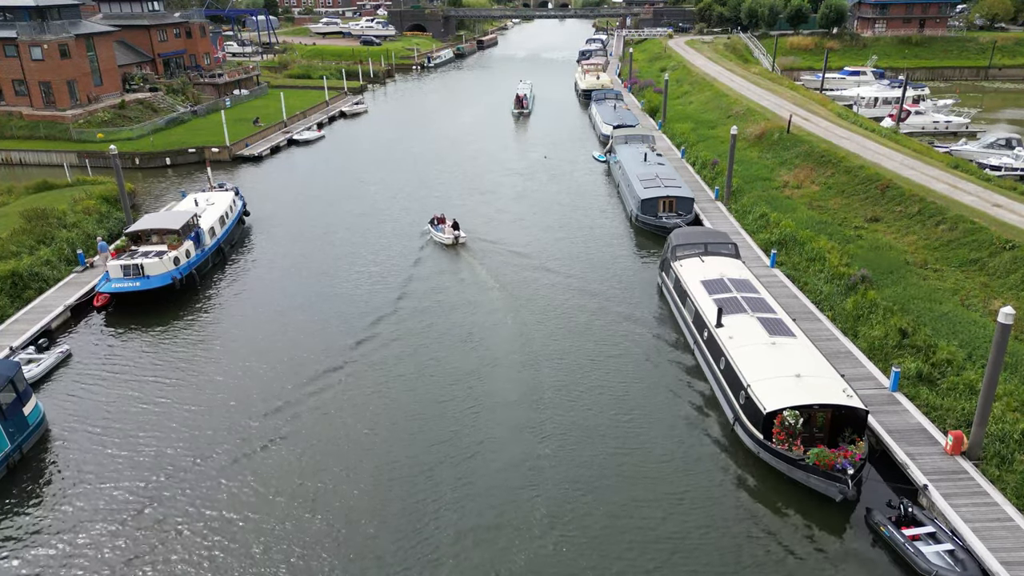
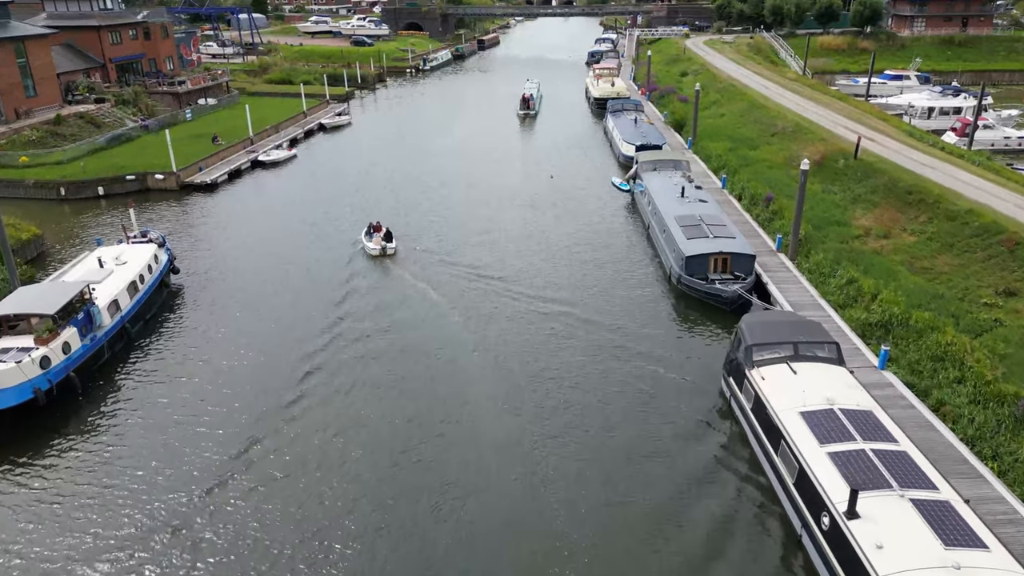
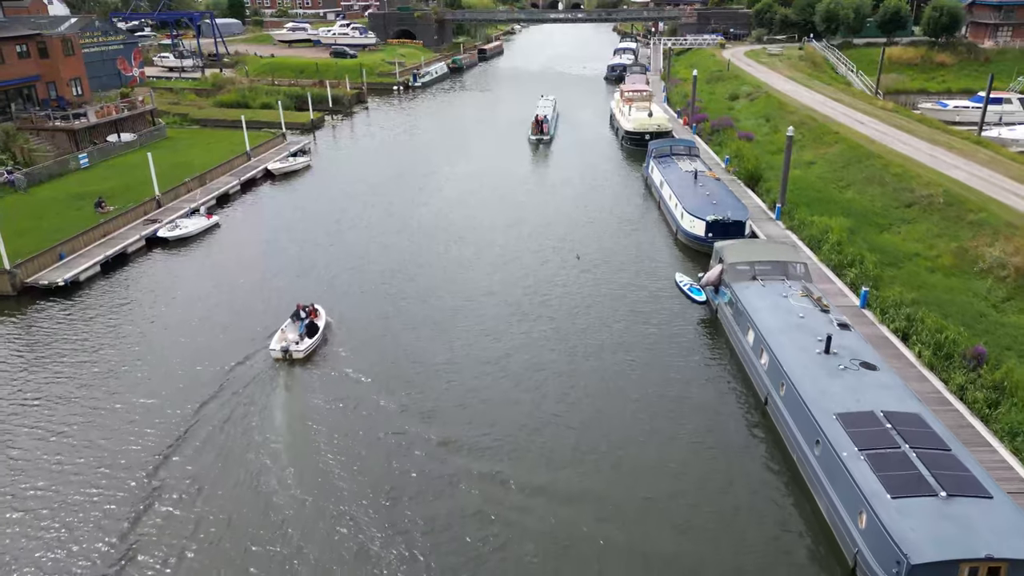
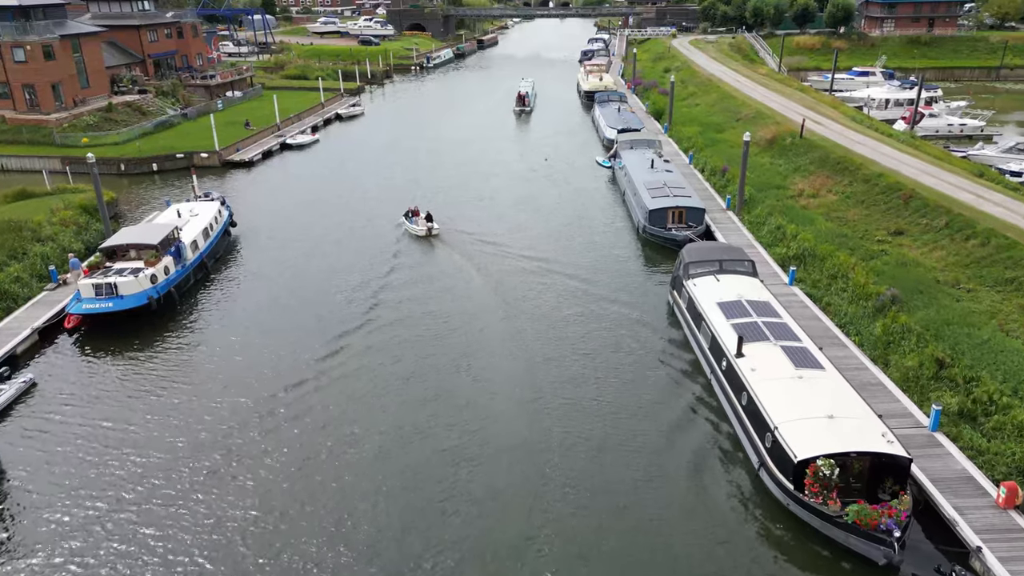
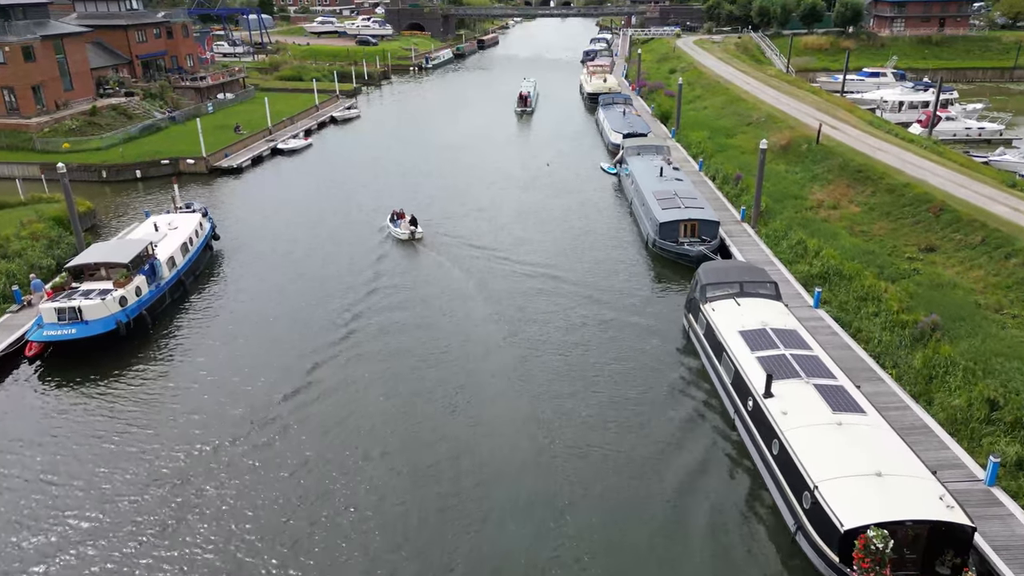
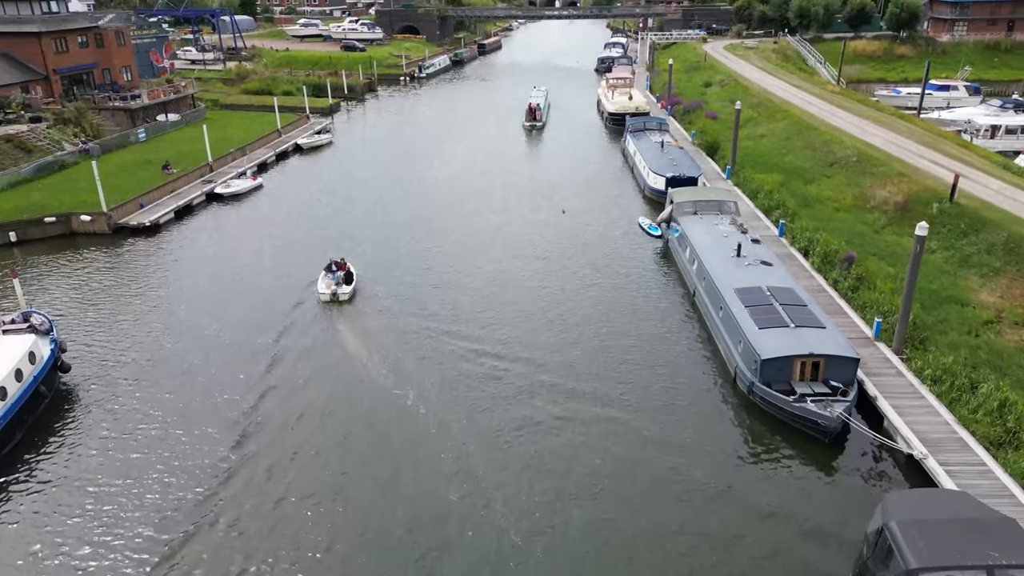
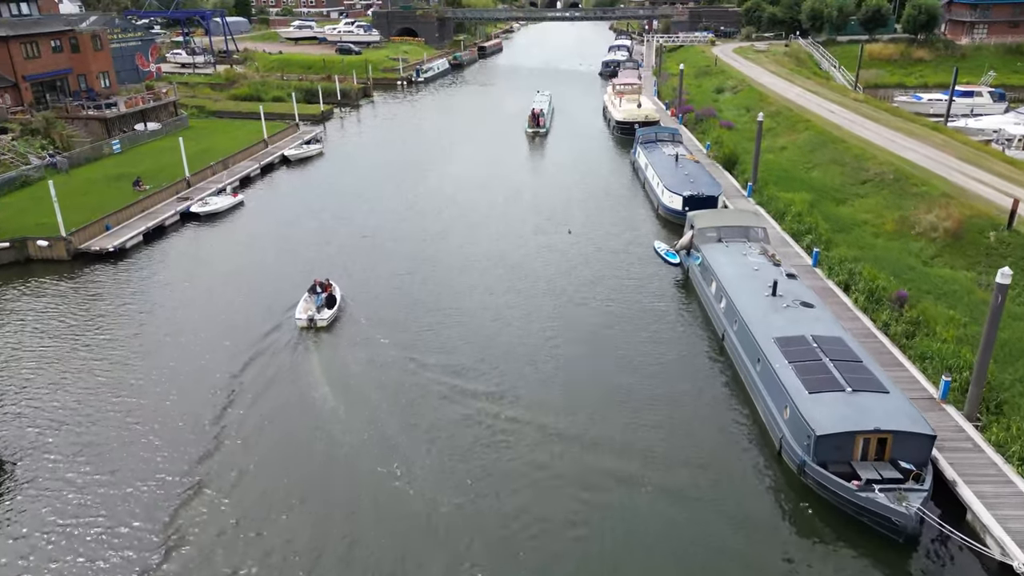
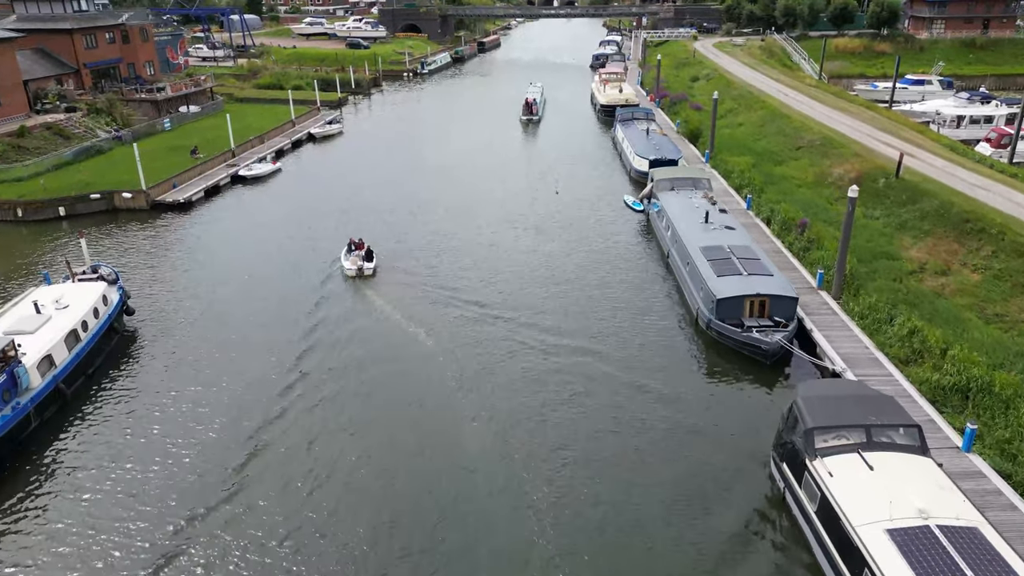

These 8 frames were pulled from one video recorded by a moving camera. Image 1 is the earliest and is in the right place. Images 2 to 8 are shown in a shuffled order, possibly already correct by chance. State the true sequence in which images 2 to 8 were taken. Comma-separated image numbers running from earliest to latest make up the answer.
4, 5, 2, 8, 6, 7, 3
